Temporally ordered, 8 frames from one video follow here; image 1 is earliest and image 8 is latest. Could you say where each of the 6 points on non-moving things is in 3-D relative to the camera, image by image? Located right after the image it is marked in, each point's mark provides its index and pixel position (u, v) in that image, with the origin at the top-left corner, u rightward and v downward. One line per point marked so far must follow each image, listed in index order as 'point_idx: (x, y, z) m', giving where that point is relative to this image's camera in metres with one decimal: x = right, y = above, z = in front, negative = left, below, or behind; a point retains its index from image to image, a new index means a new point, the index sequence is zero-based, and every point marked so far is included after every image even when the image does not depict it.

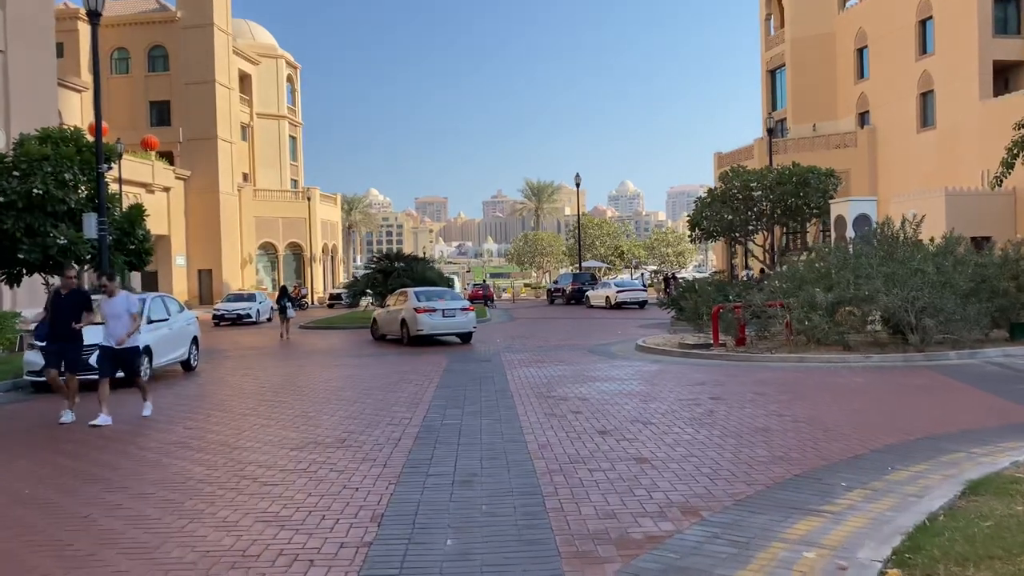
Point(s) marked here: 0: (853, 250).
0: (+6.7, +0.7, +16.8) m
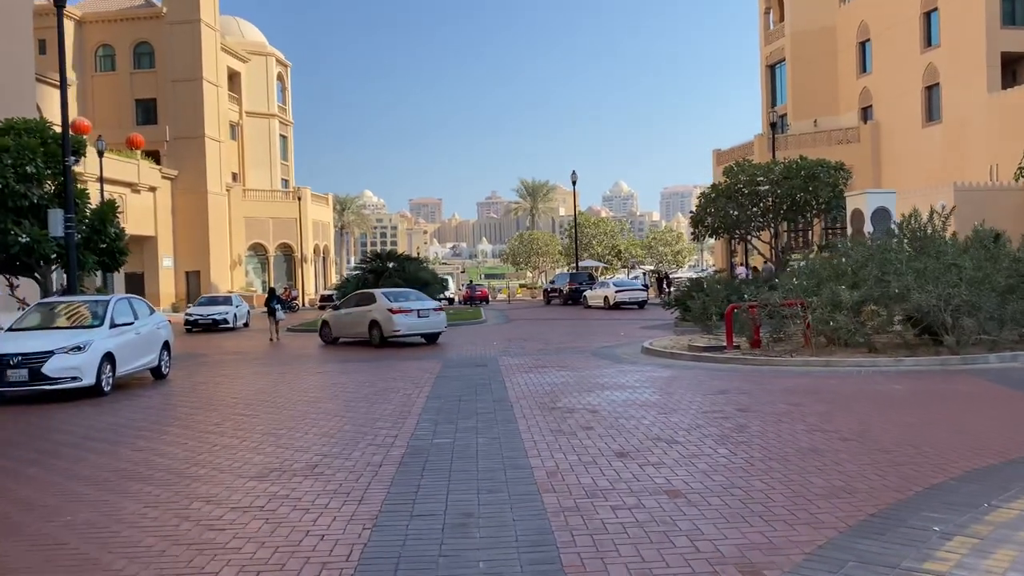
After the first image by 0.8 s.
0: (+6.7, +0.8, +15.6) m
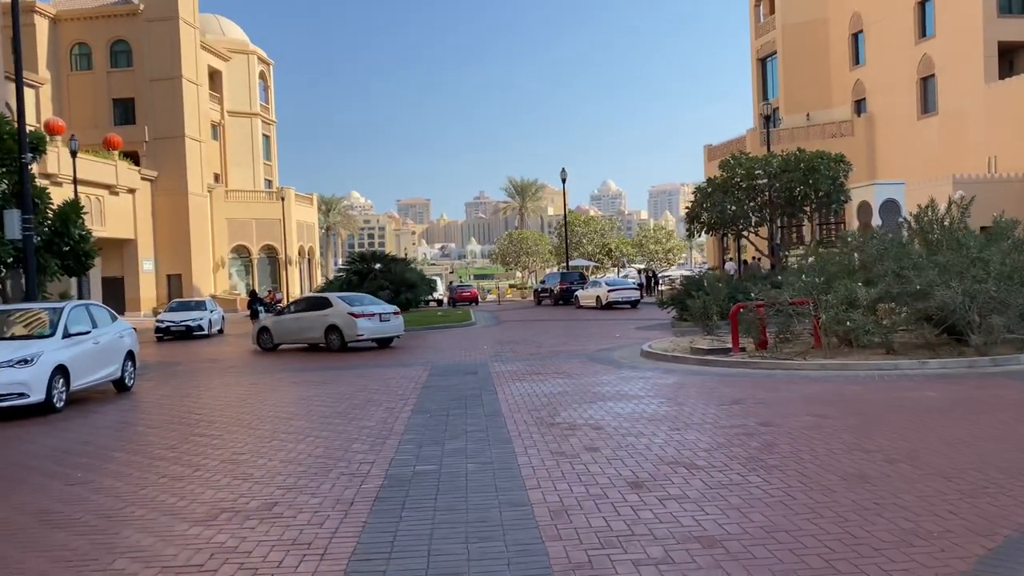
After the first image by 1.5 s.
0: (+6.5, +0.8, +14.6) m
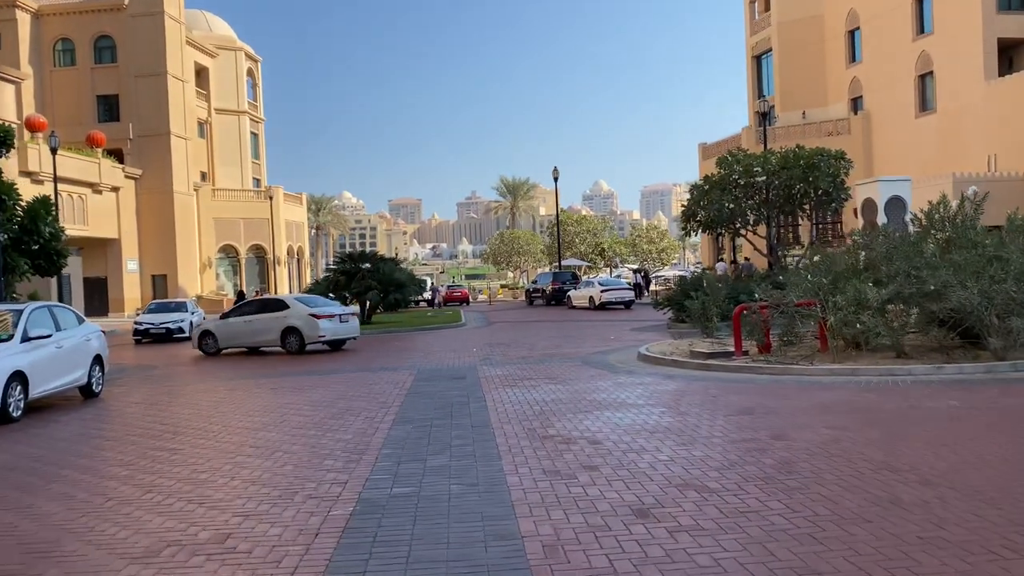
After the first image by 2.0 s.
0: (+6.4, +0.8, +13.9) m
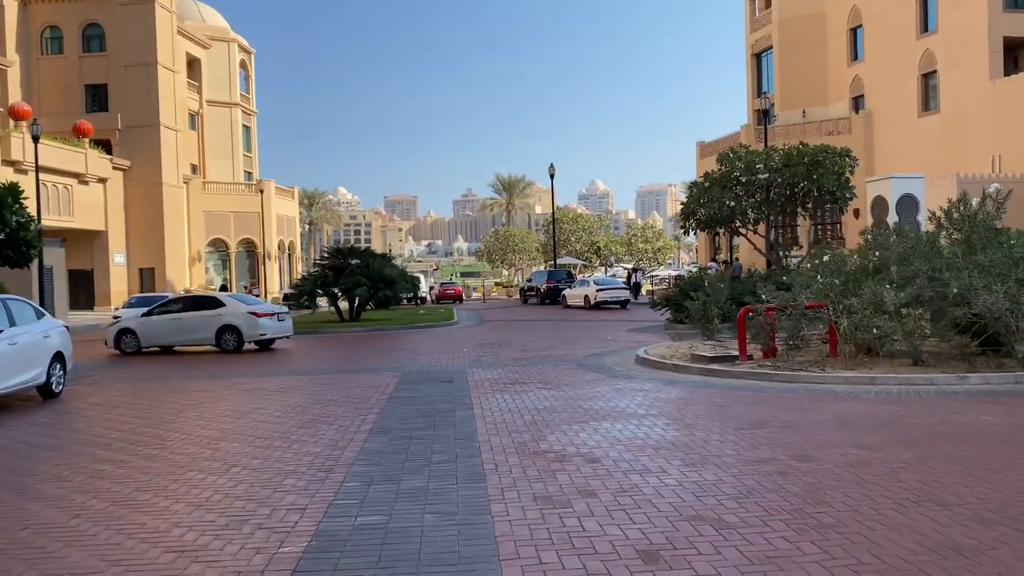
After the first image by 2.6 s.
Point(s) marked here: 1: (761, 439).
0: (+6.3, +0.8, +13.1) m
1: (+2.2, -1.3, +7.5) m
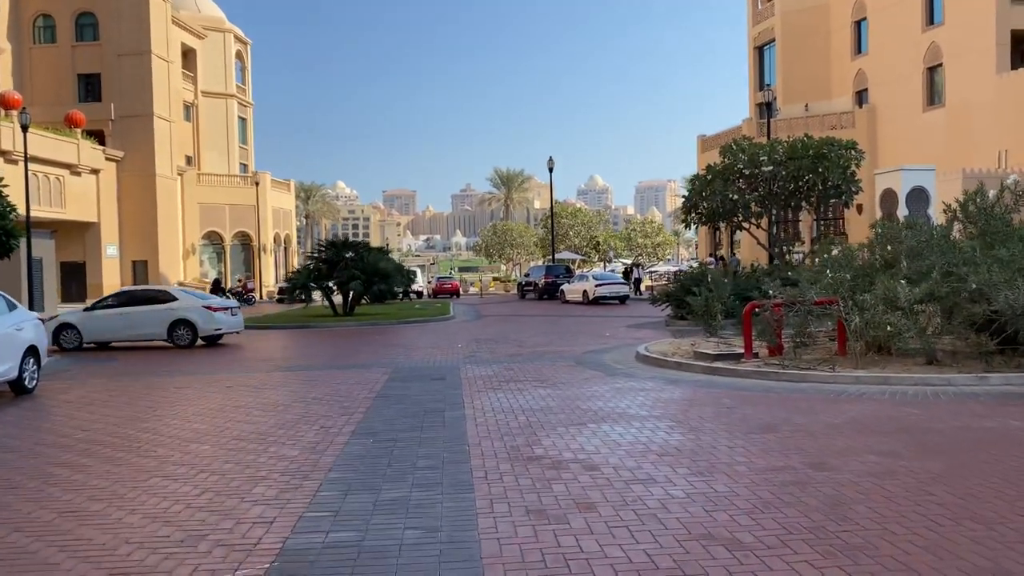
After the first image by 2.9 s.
0: (+6.2, +0.9, +12.5) m
1: (+2.1, -1.3, +7.0) m
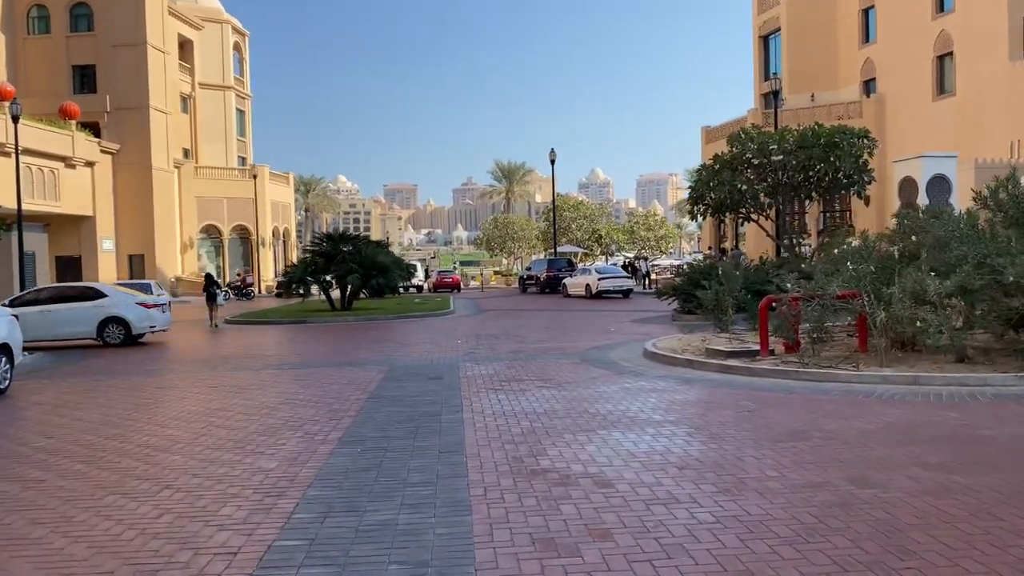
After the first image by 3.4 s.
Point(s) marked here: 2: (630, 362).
0: (+6.2, +1.0, +11.8) m
1: (+2.2, -1.2, +6.3) m
2: (+1.8, -1.1, +12.8) m
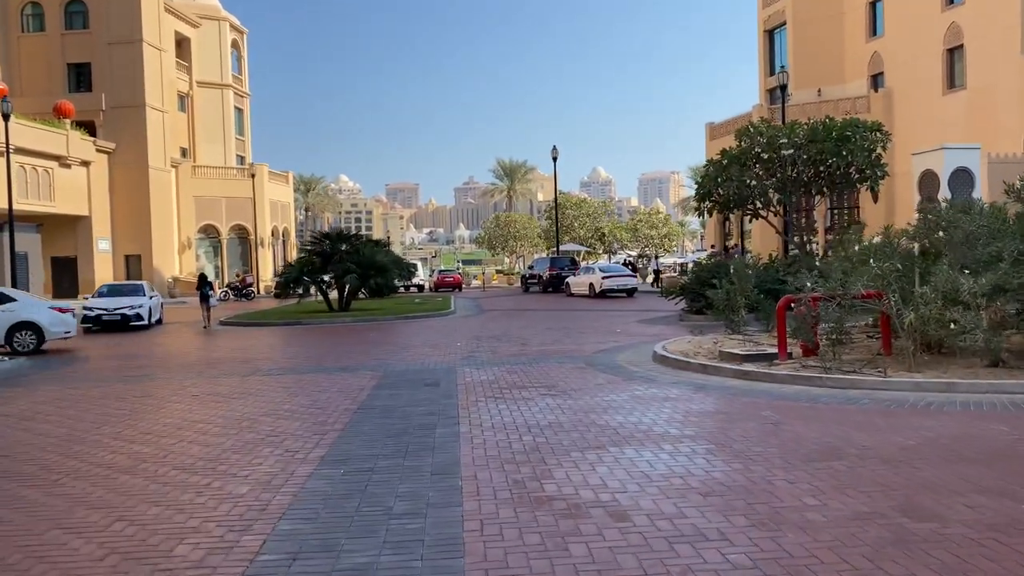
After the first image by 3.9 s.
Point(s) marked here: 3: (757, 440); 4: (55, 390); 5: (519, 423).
0: (+6.2, +1.0, +11.0) m
1: (+2.2, -1.2, +5.5) m
2: (+1.8, -1.1, +12.1) m
3: (+2.0, -1.2, +6.8) m
4: (-6.4, -1.5, +12.1) m
5: (0.0, -1.3, +7.8) m
